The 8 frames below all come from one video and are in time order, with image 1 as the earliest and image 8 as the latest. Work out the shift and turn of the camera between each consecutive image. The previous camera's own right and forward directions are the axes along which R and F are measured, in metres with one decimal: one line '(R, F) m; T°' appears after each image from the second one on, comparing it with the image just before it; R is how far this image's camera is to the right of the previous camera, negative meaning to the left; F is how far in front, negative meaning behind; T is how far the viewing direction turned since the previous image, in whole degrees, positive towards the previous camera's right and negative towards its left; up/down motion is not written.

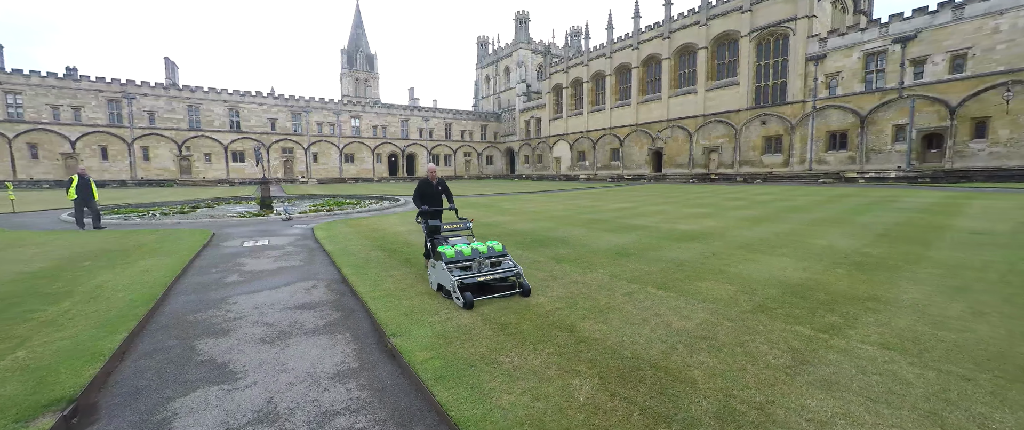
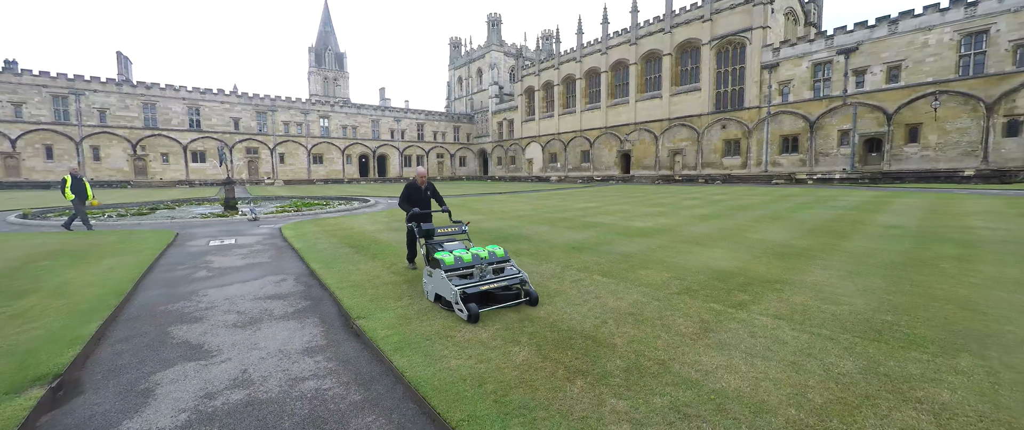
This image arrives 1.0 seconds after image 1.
(+0.2, -0.4) m; +4°
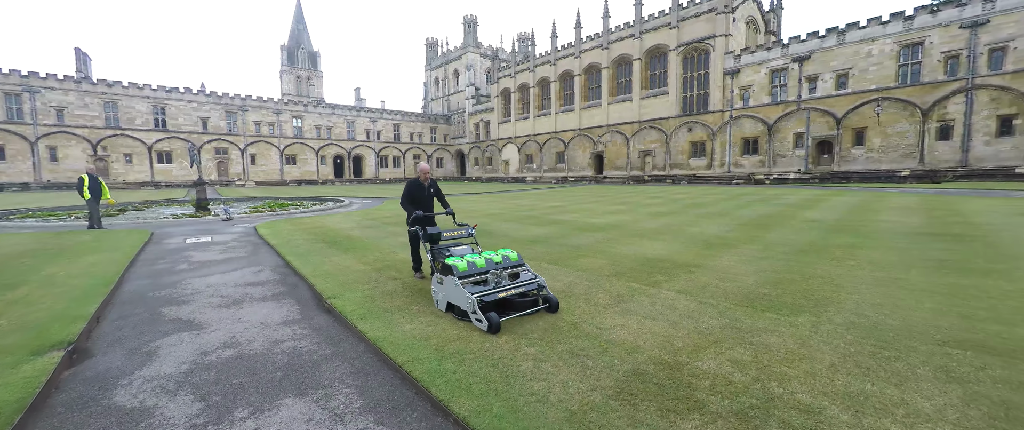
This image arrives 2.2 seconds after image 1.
(+0.3, -0.7) m; +3°
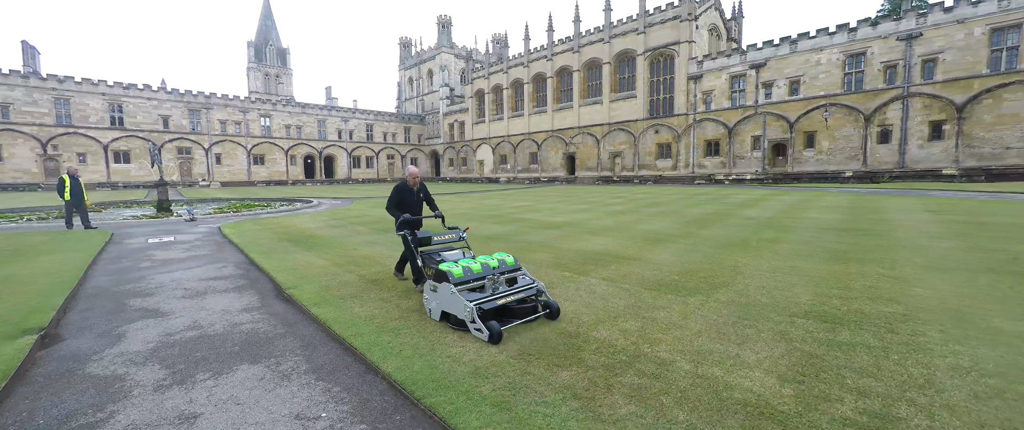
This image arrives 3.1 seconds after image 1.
(+0.4, -0.6) m; +3°
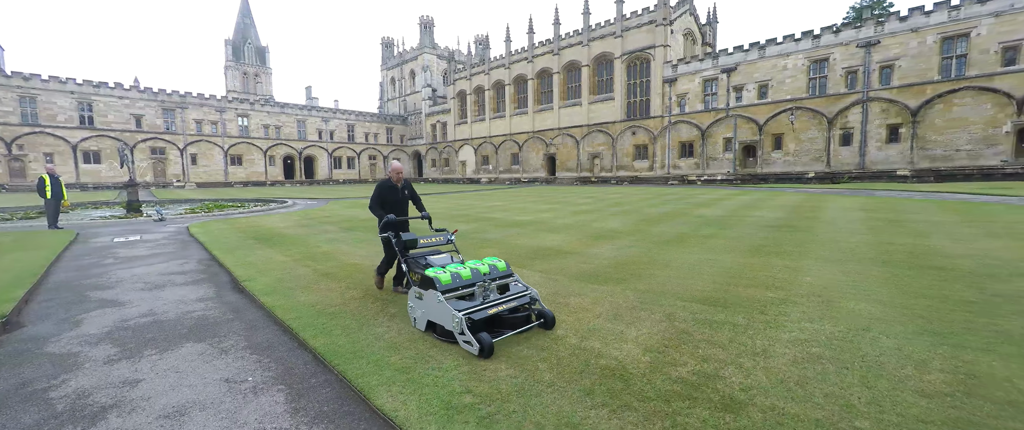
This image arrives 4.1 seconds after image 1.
(+0.6, -0.5) m; +2°
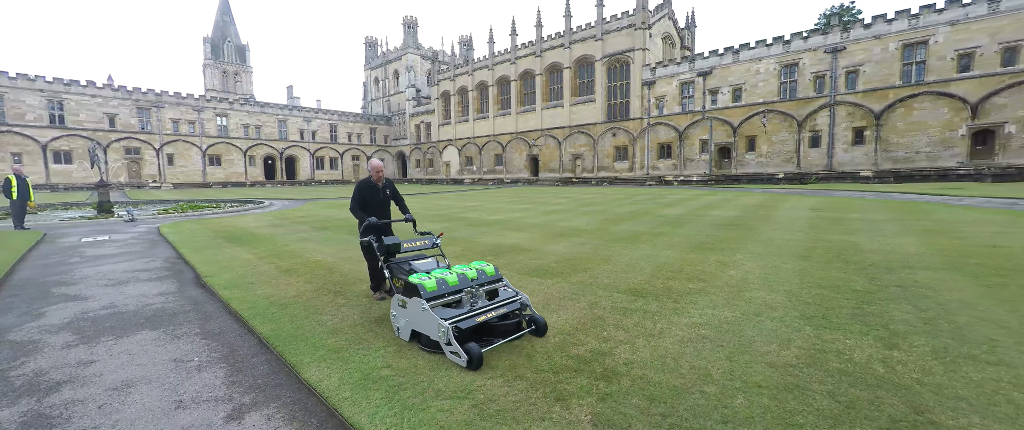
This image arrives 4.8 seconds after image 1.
(+0.6, -0.4) m; +2°
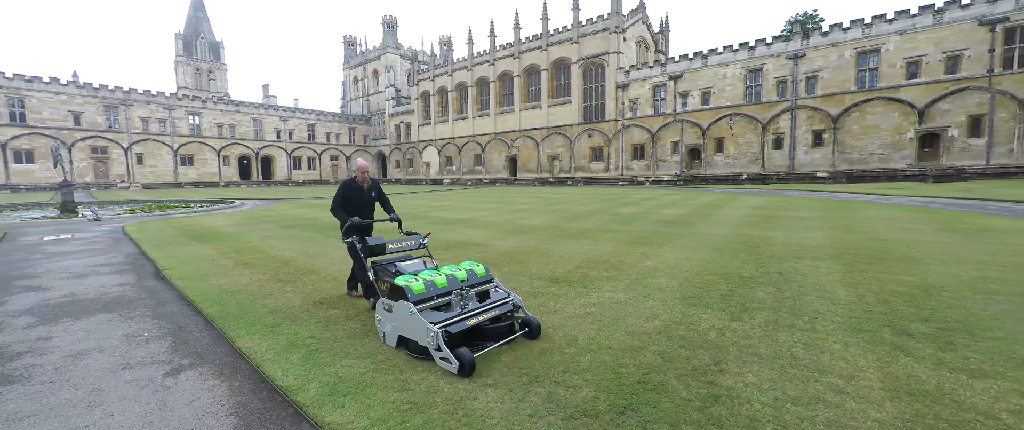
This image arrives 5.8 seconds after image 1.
(+0.7, -0.6) m; +2°
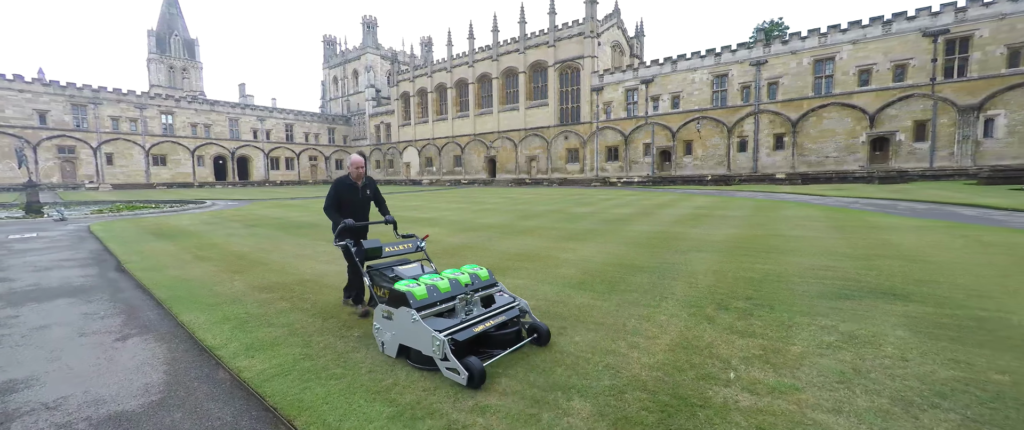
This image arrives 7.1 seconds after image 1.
(+0.9, -0.8) m; +2°
